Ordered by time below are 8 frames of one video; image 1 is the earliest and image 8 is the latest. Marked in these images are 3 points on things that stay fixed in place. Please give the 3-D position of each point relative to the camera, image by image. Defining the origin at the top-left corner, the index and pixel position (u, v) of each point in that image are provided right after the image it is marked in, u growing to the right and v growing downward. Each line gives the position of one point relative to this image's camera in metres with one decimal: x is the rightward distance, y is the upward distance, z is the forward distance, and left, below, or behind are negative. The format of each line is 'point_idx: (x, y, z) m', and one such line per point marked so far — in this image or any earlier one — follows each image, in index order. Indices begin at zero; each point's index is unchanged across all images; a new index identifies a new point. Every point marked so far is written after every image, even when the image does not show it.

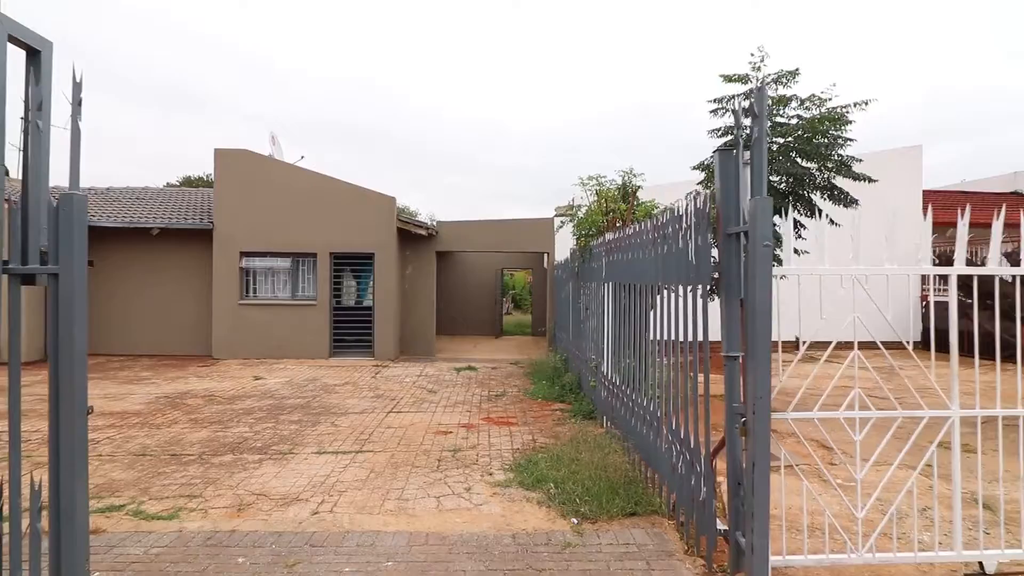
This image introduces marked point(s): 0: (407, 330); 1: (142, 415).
0: (-2.5, -1.0, +14.0) m
1: (-4.9, -1.7, +7.7) m
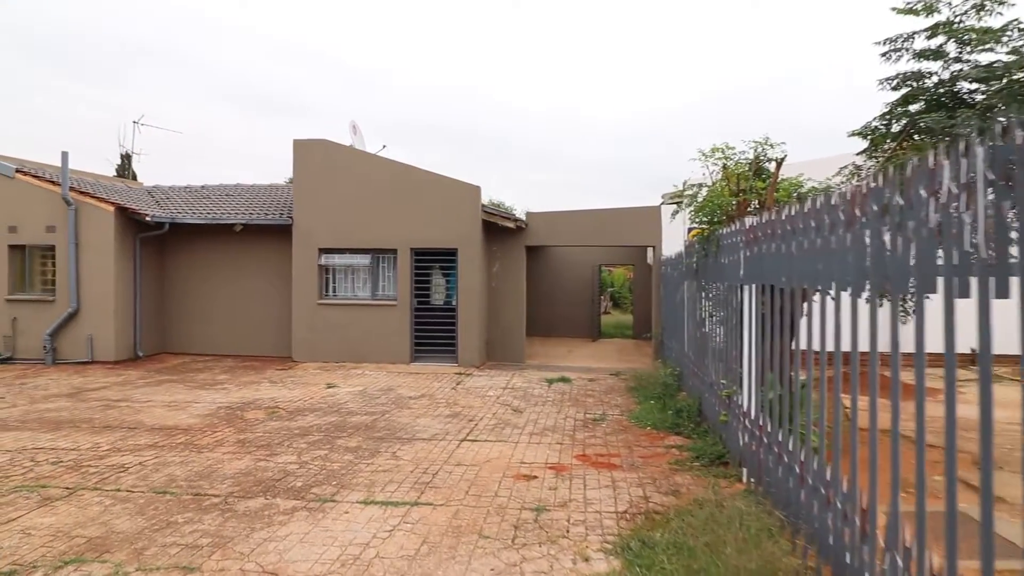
0: (-0.4, -1.0, +12.6) m
1: (-3.8, -1.7, +6.8) m
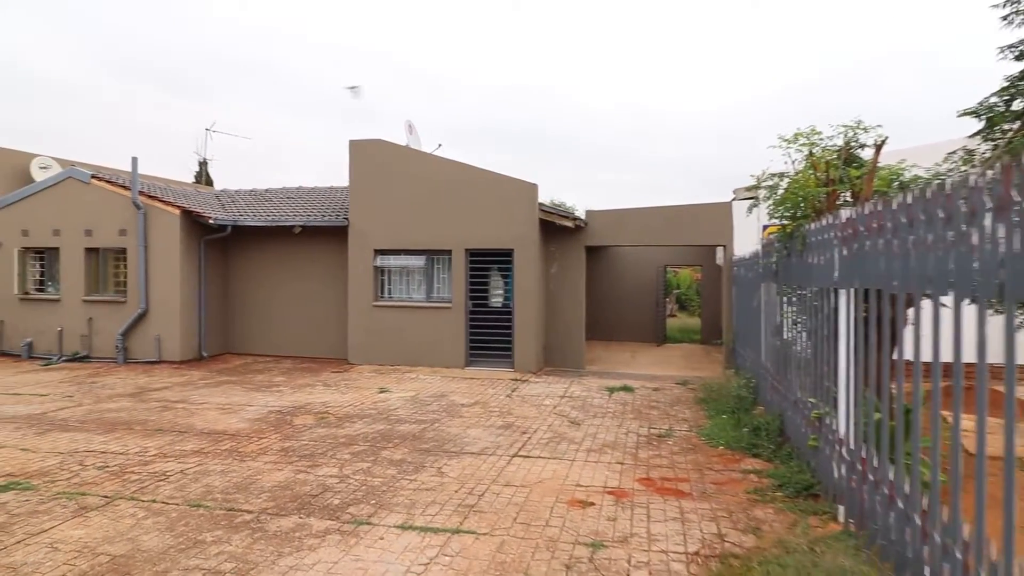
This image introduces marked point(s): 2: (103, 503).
0: (+0.8, -1.0, +12.1) m
1: (-3.1, -1.7, +6.7) m
2: (-3.3, -1.7, +4.8) m
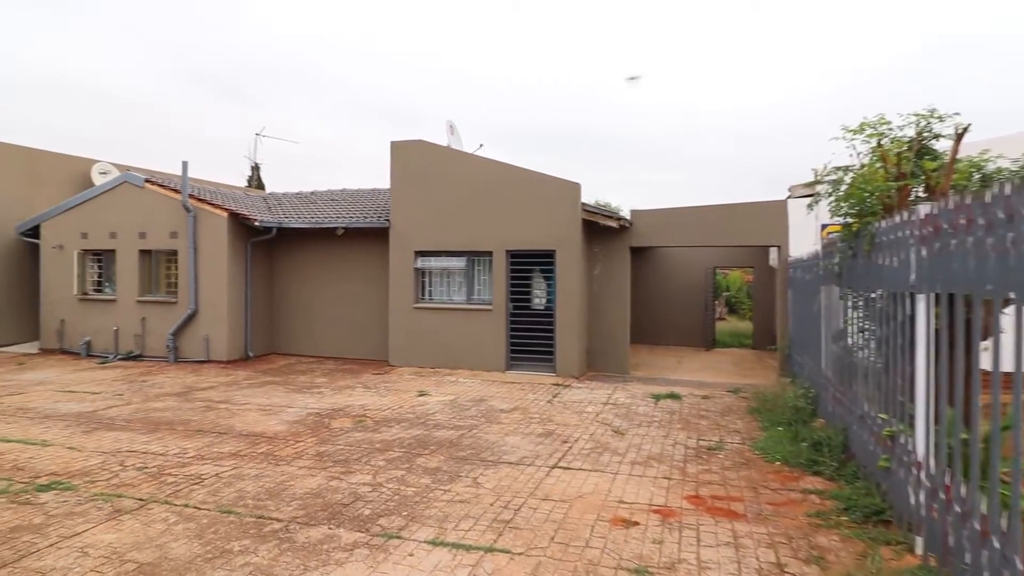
0: (+1.7, -1.1, +11.7) m
1: (-2.7, -1.7, +6.6) m
2: (-3.0, -1.8, +4.7) m
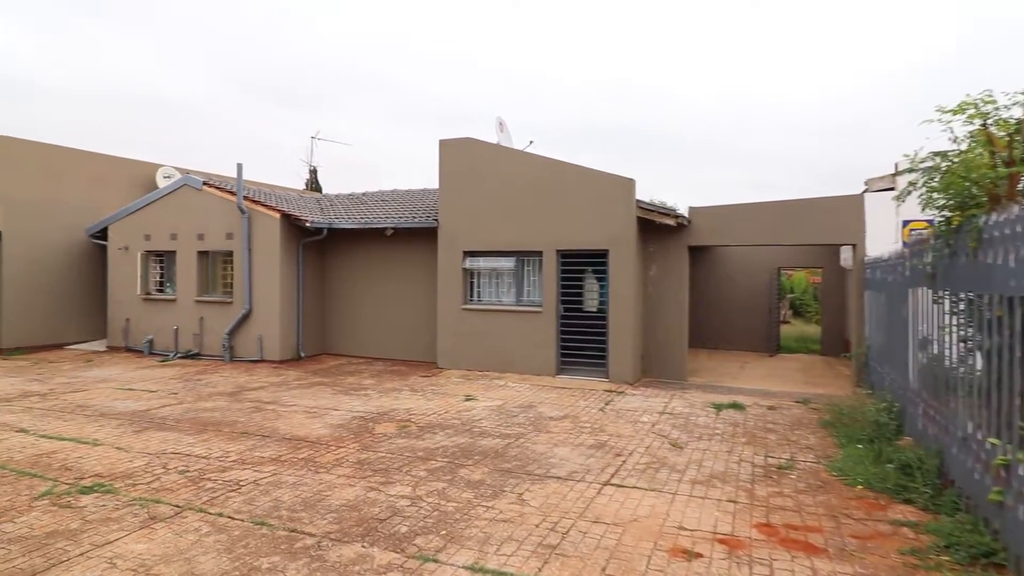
0: (+2.6, -1.1, +11.1) m
1: (-2.2, -1.7, +6.5) m
2: (-2.7, -1.8, +4.6) m
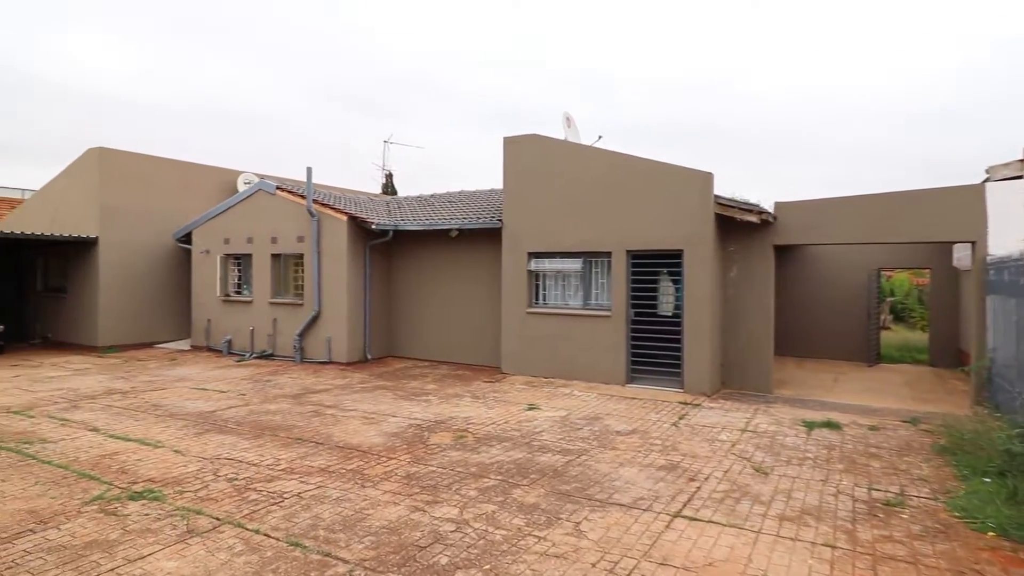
0: (+3.8, -1.2, +10.2) m
1: (-1.5, -1.8, +6.2) m
2: (-2.3, -1.8, +4.4) m
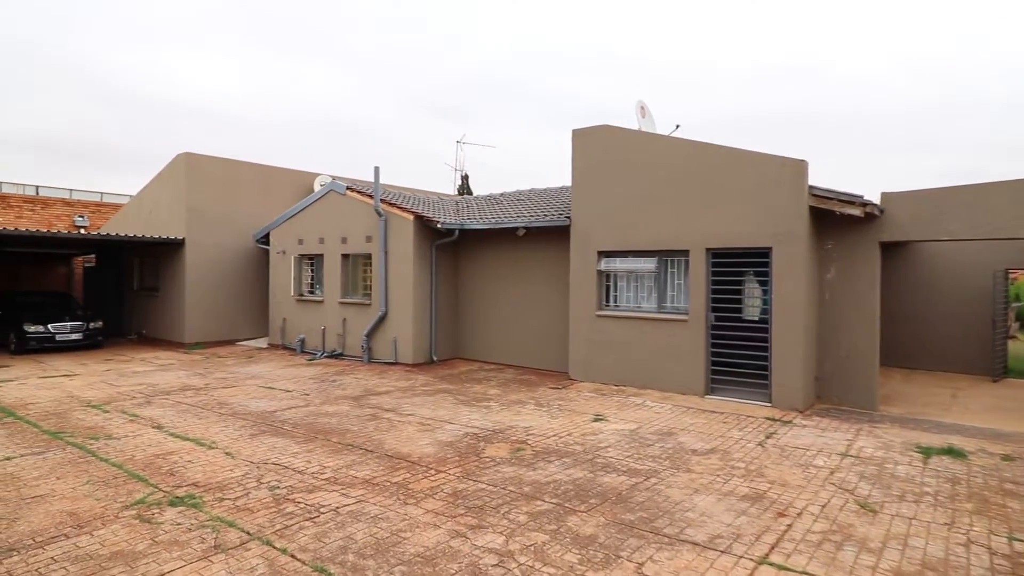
0: (+4.9, -1.2, +9.1) m
1: (-1.0, -1.8, +5.8) m
2: (-1.9, -1.8, +4.1) m
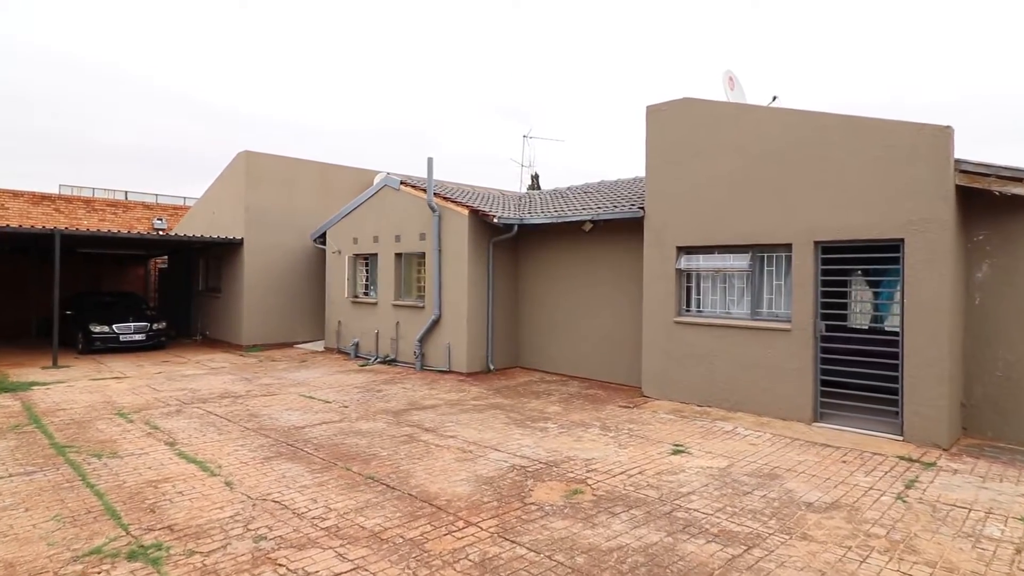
0: (+5.7, -1.2, +7.1) m
1: (-0.6, -1.8, +4.6) m
2: (-1.7, -1.8, +3.0) m
